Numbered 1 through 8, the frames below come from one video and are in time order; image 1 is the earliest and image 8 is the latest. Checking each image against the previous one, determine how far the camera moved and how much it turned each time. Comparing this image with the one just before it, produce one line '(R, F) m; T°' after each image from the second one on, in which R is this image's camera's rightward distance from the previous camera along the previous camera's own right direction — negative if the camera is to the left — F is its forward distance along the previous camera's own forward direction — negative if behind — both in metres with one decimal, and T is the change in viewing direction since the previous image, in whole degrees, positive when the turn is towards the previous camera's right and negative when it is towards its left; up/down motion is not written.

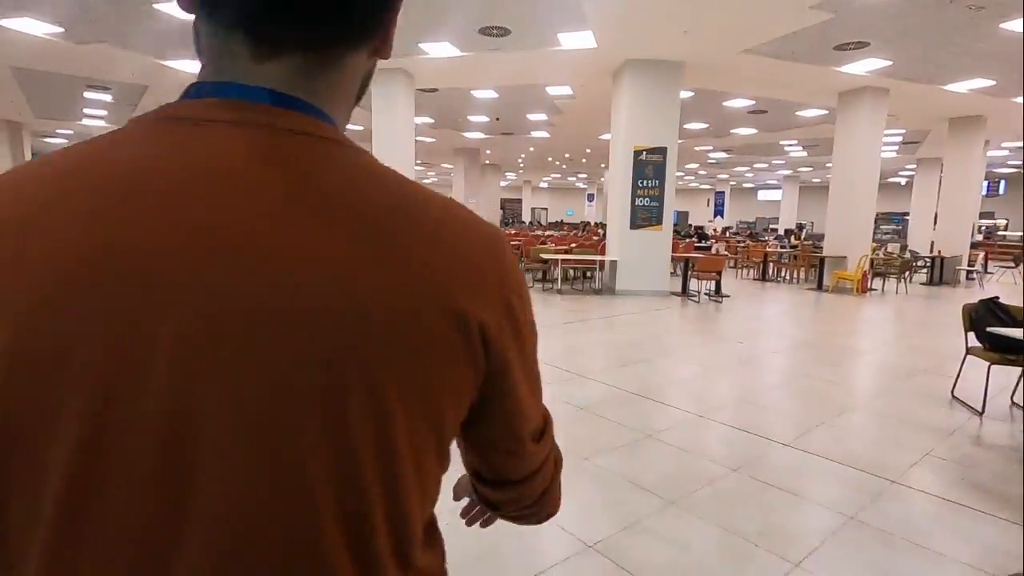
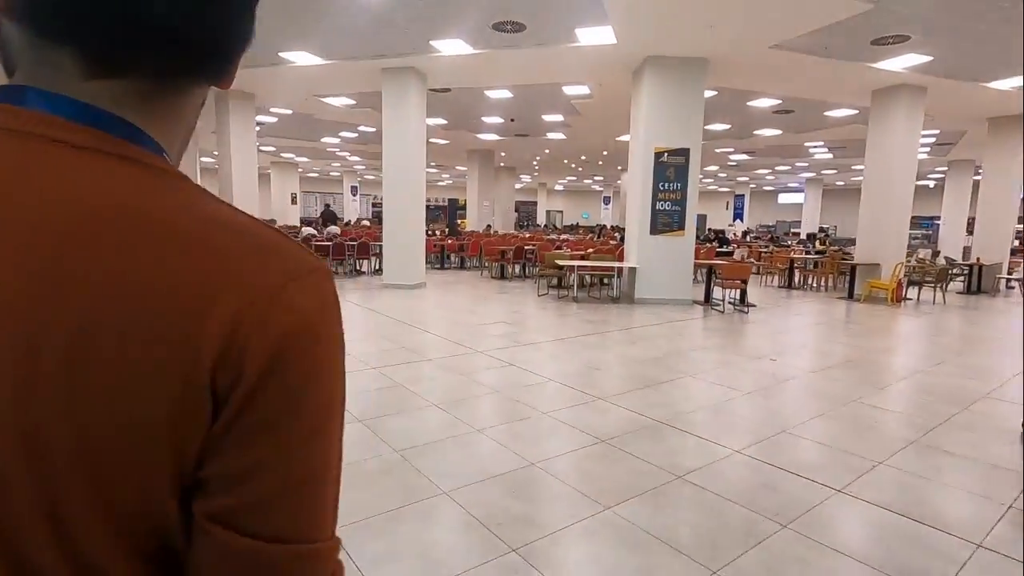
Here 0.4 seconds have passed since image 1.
(0.0, +0.4) m; -2°
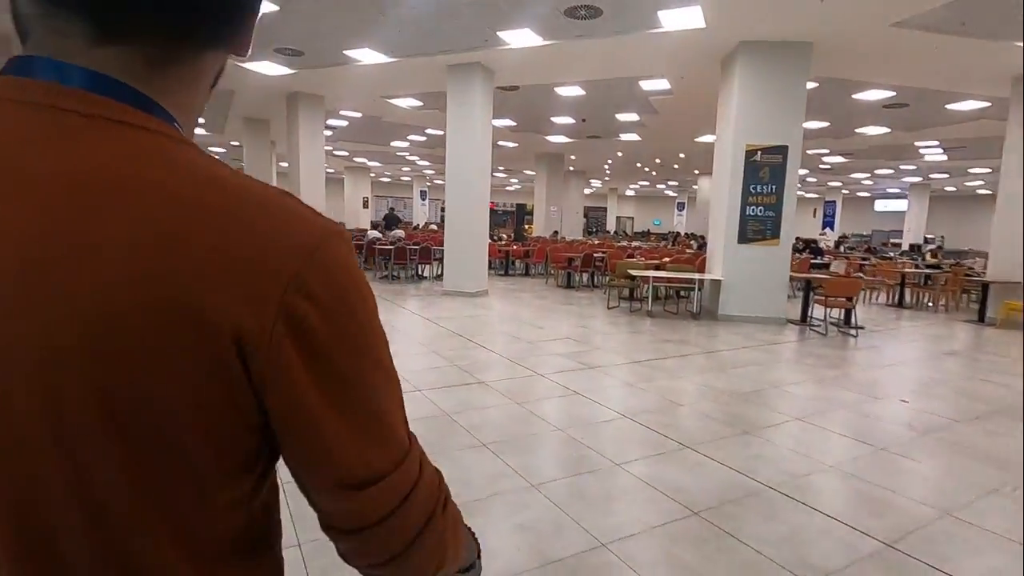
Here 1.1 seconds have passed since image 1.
(0.0, +0.7) m; -7°
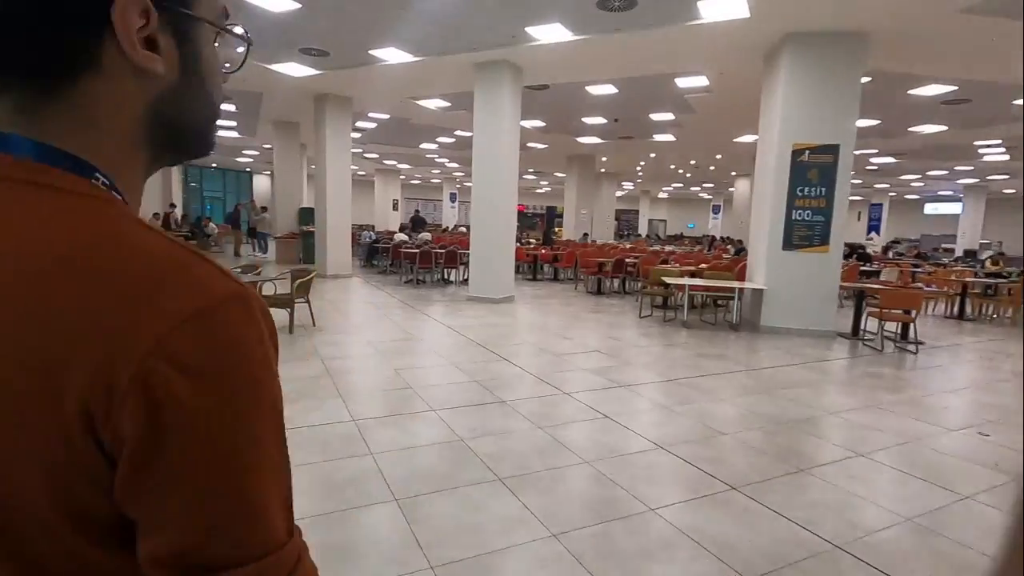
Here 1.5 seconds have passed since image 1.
(0.0, +0.4) m; -3°
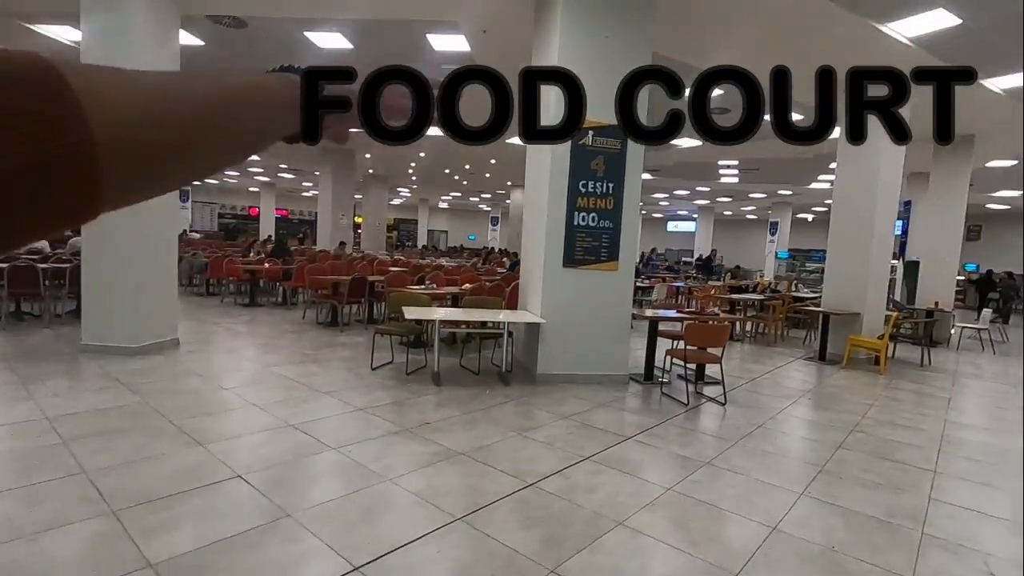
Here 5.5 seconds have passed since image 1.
(+1.2, +2.6) m; +22°
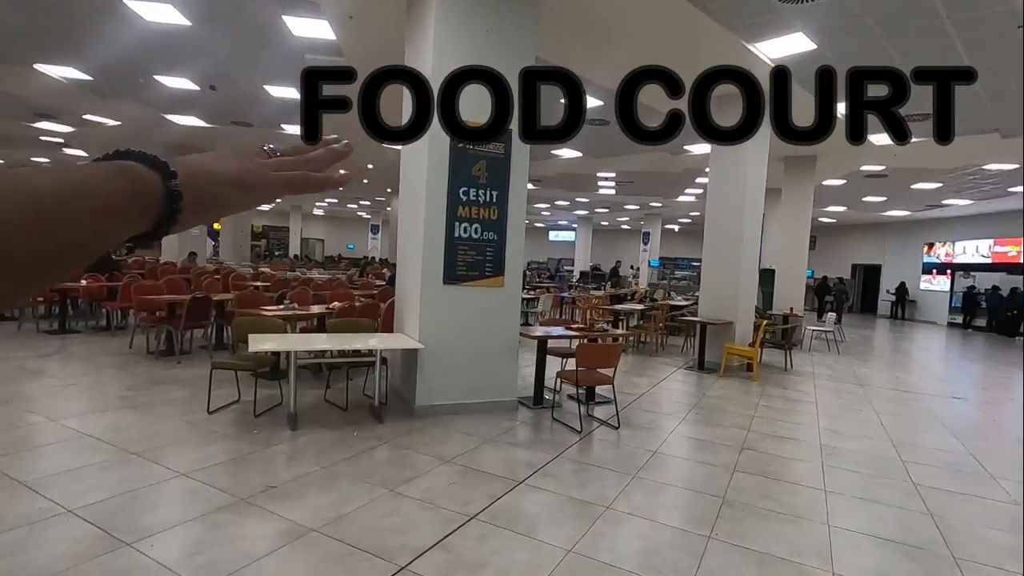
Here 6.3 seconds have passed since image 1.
(+0.1, +0.6) m; +12°
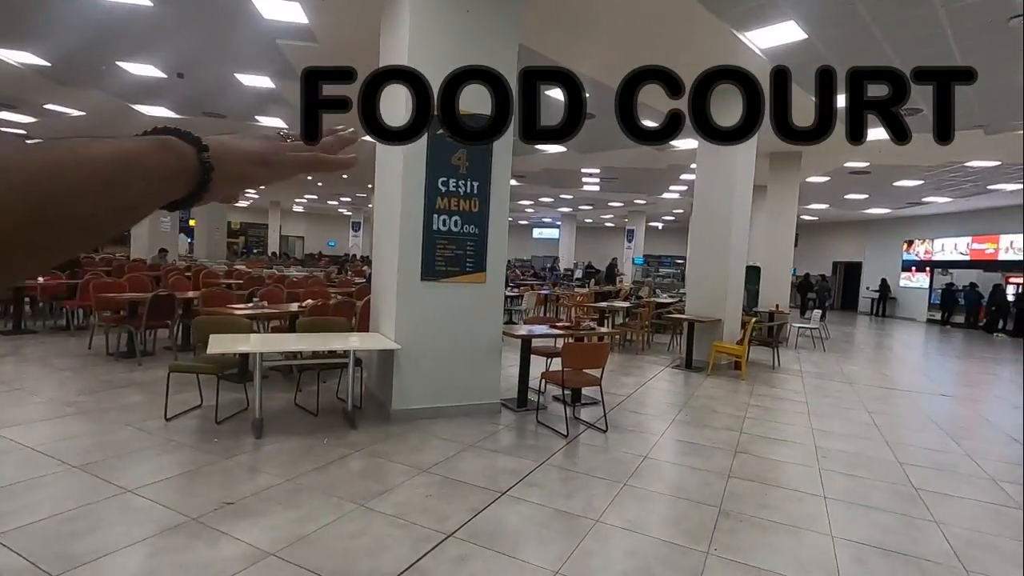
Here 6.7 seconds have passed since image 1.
(0.0, +0.3) m; +2°
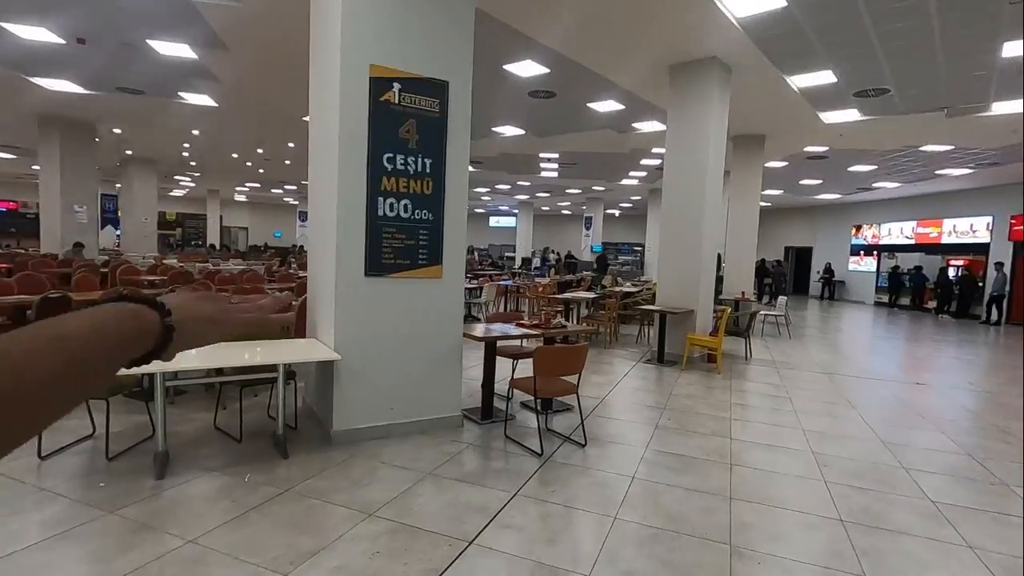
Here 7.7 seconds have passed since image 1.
(0.0, +0.7) m; +5°
